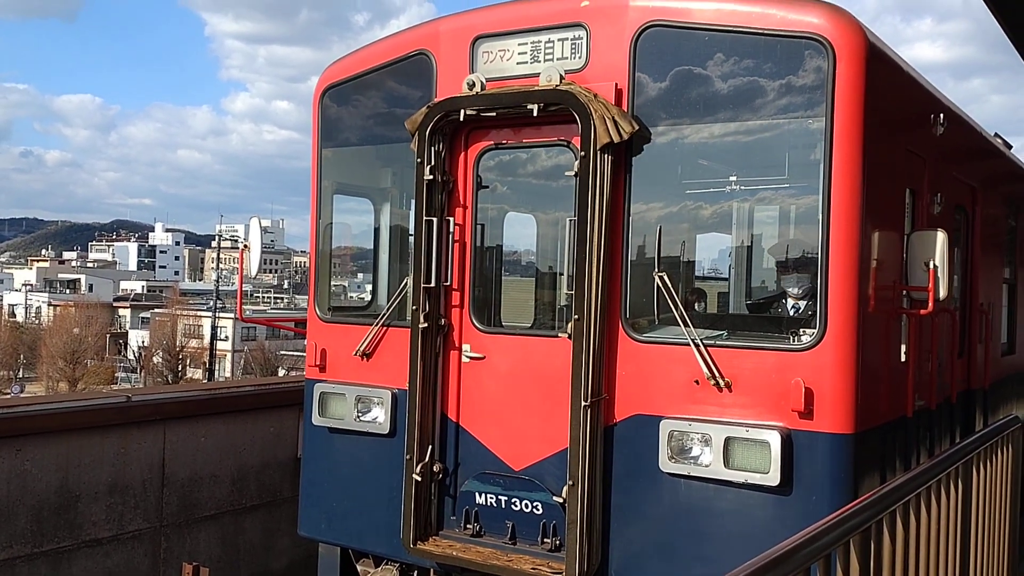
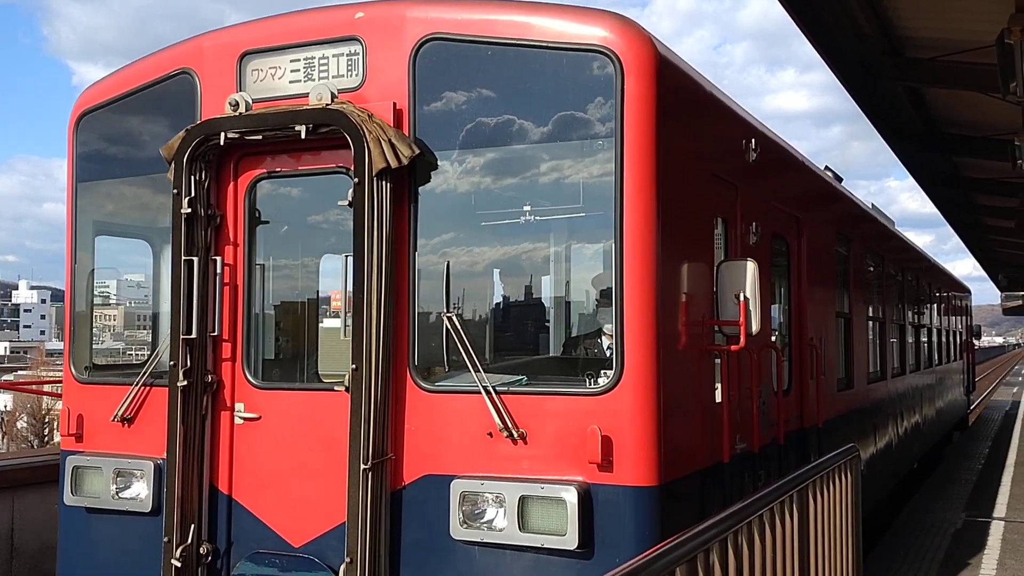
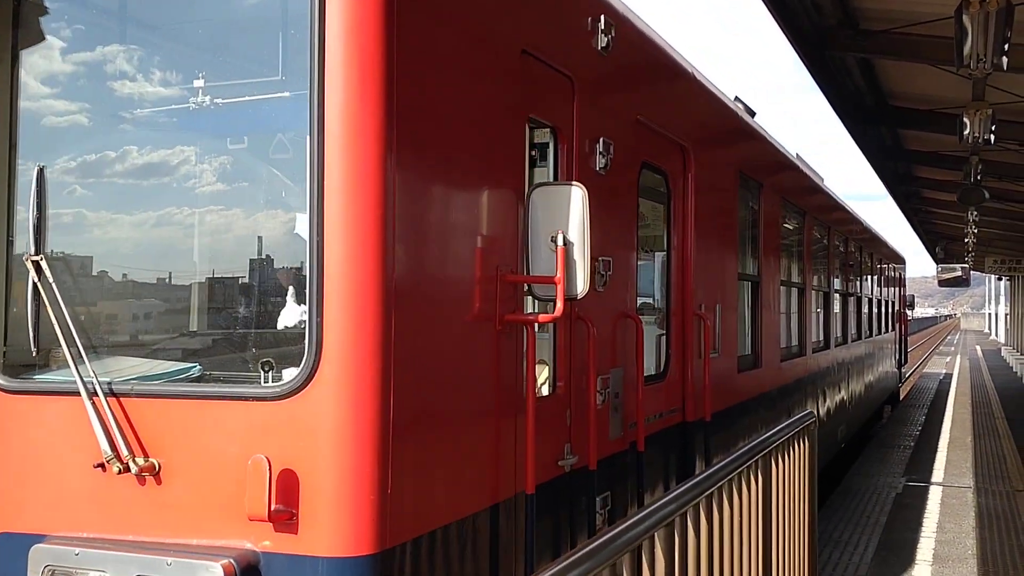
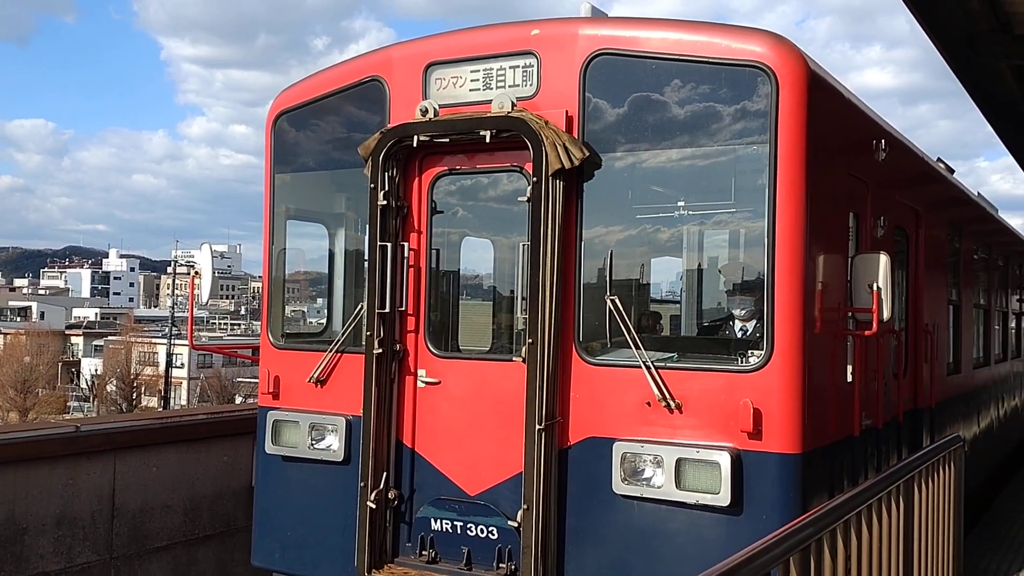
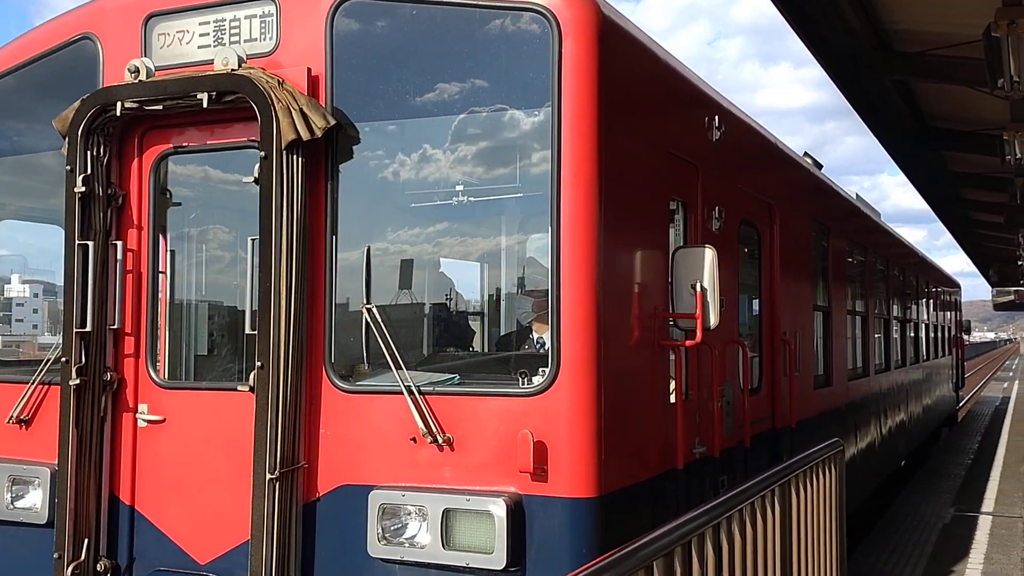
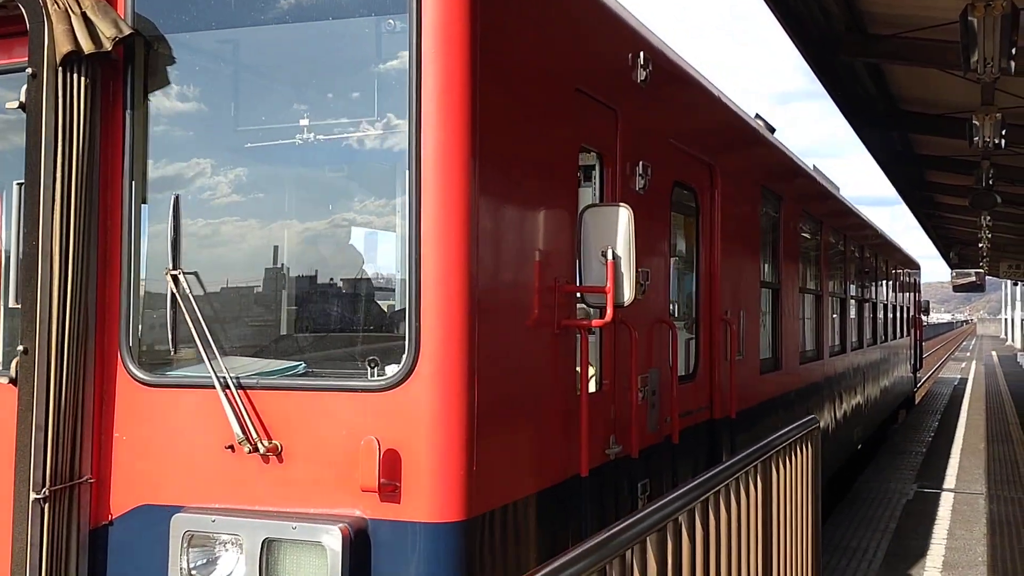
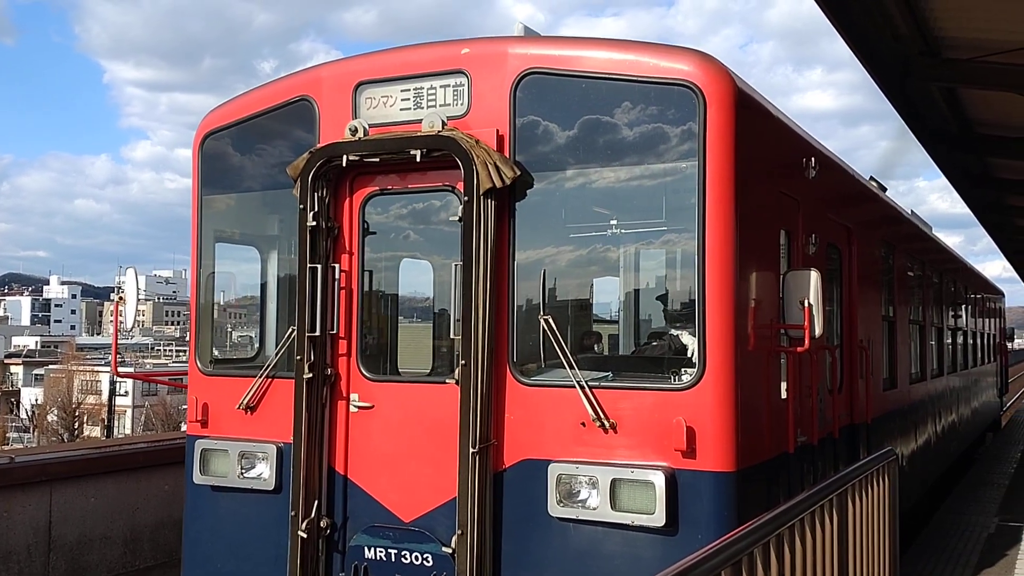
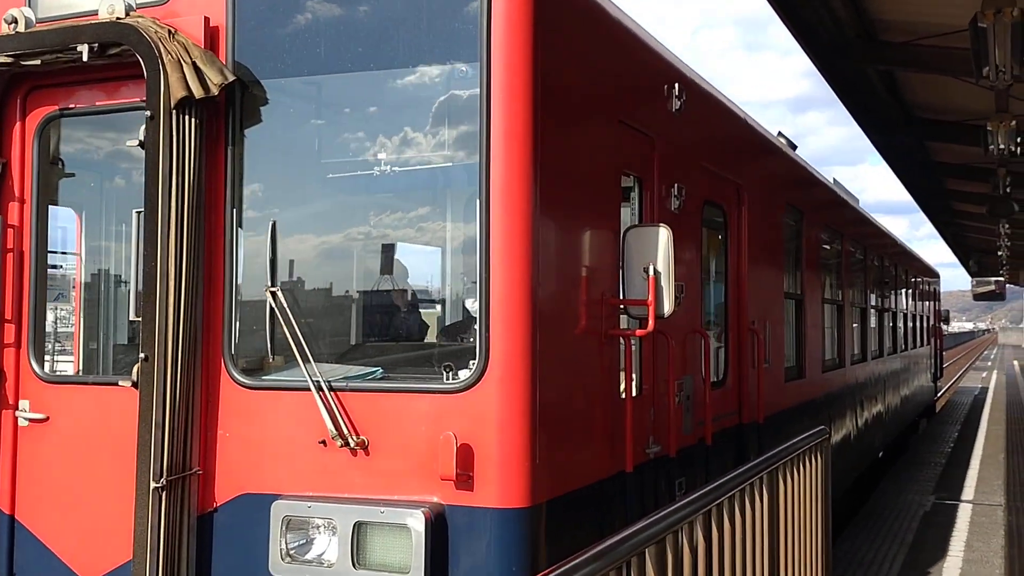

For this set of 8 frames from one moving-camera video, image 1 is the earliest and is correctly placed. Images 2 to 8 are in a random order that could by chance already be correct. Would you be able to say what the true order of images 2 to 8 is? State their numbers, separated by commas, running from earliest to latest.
4, 7, 2, 5, 8, 6, 3
